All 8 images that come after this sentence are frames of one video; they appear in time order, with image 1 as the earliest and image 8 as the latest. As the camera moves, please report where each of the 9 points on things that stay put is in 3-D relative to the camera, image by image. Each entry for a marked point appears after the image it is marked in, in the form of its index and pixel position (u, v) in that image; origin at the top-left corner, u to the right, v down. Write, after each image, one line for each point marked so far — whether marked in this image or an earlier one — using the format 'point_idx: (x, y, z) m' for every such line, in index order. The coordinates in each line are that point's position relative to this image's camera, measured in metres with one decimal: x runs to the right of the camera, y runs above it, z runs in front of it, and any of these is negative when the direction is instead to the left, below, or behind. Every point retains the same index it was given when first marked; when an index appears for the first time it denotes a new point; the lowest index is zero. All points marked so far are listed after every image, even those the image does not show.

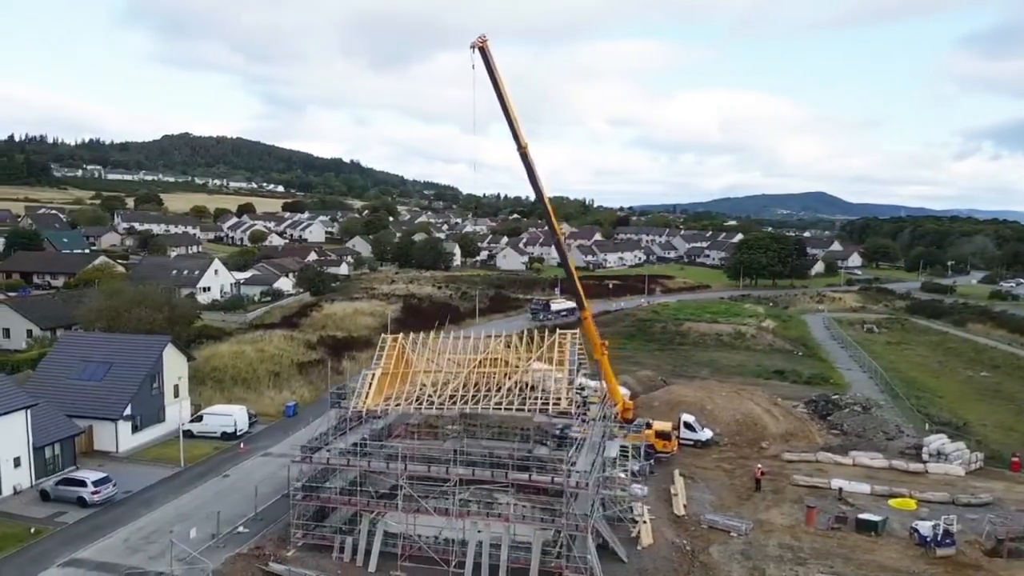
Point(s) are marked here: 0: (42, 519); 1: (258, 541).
0: (-10.6, -5.2, +18.3) m
1: (-5.4, -5.4, +17.7) m
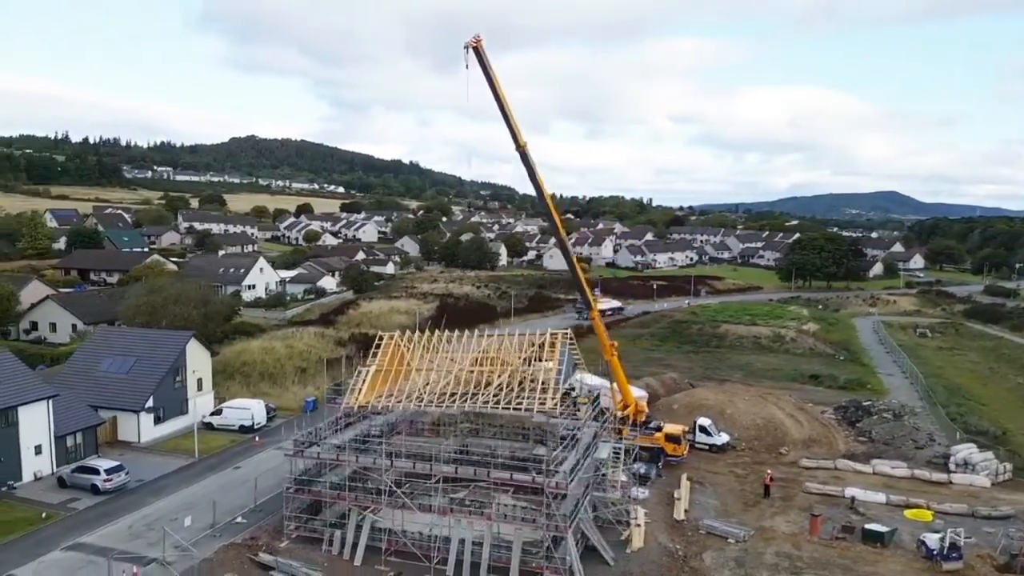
0: (-10.8, -5.1, +19.2) m
1: (-5.7, -5.4, +18.2) m
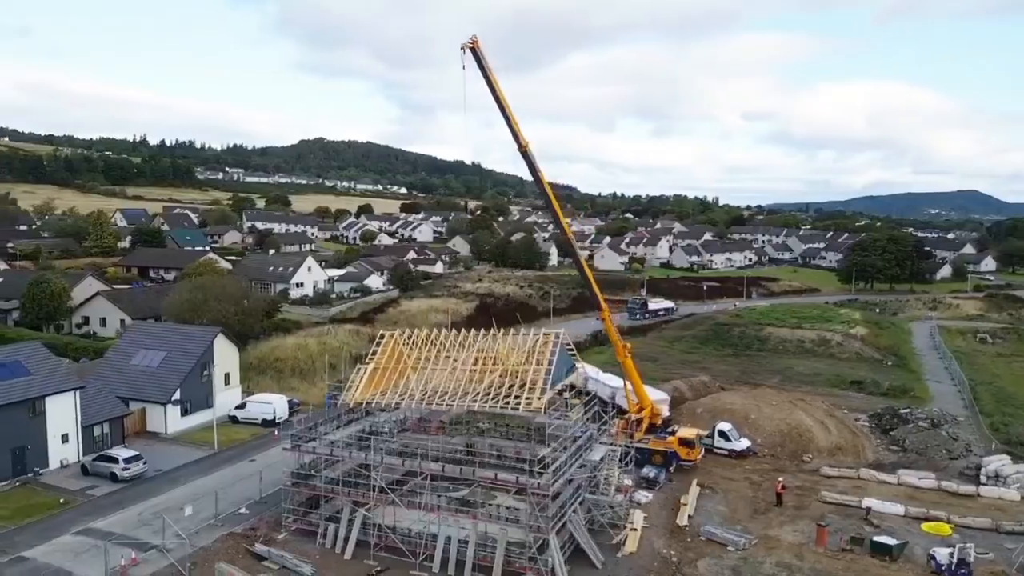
0: (-10.8, -5.0, +20.2) m
1: (-5.9, -5.3, +18.7) m
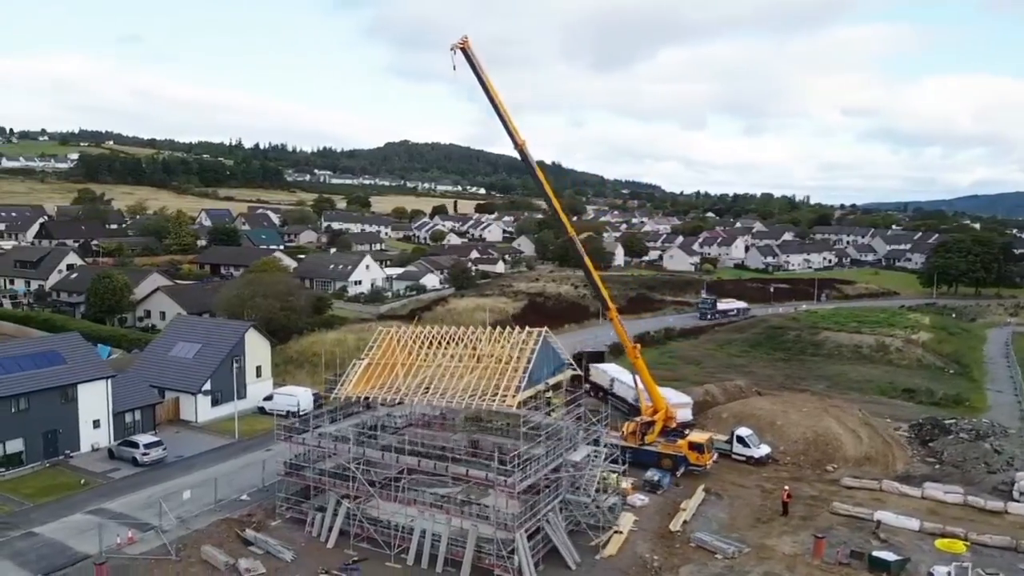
0: (-11.0, -4.9, +21.6) m
1: (-6.2, -5.3, +19.5) m
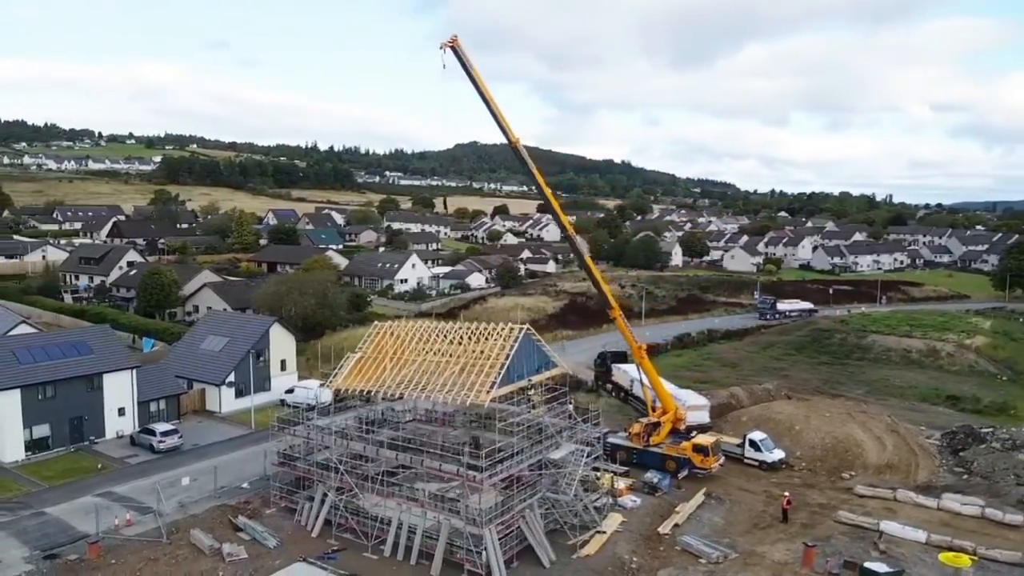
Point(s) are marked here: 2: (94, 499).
0: (-11.0, -4.7, +22.7) m
1: (-6.5, -5.2, +20.2) m
2: (-10.1, -5.1, +19.7) m
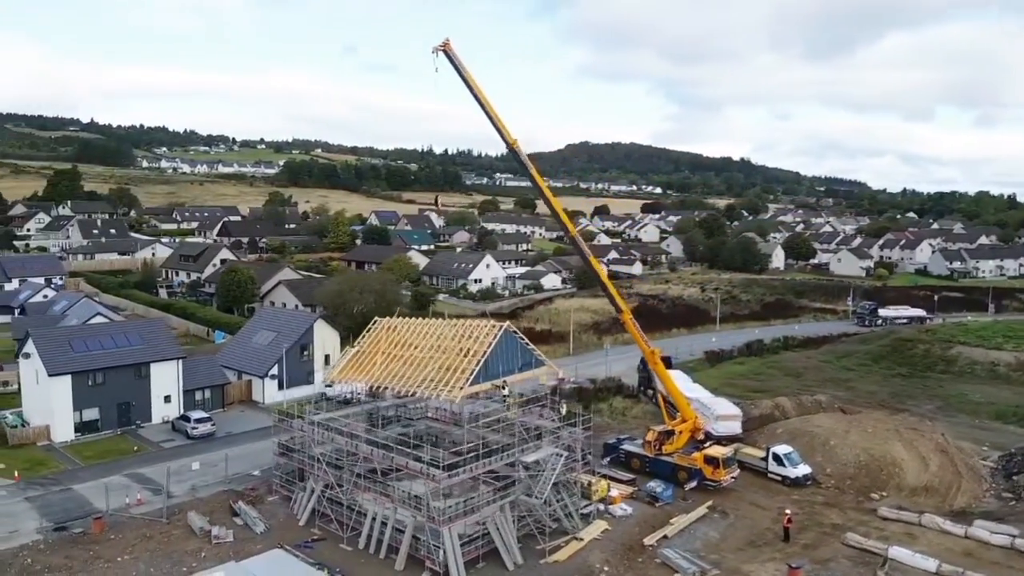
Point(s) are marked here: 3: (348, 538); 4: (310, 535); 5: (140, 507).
0: (-10.7, -4.6, +24.4) m
1: (-6.7, -5.1, +21.2) m
2: (-10.3, -5.0, +21.3) m
3: (-3.7, -5.6, +18.3) m
4: (-4.6, -5.6, +18.6) m
5: (-8.9, -5.3, +19.6) m
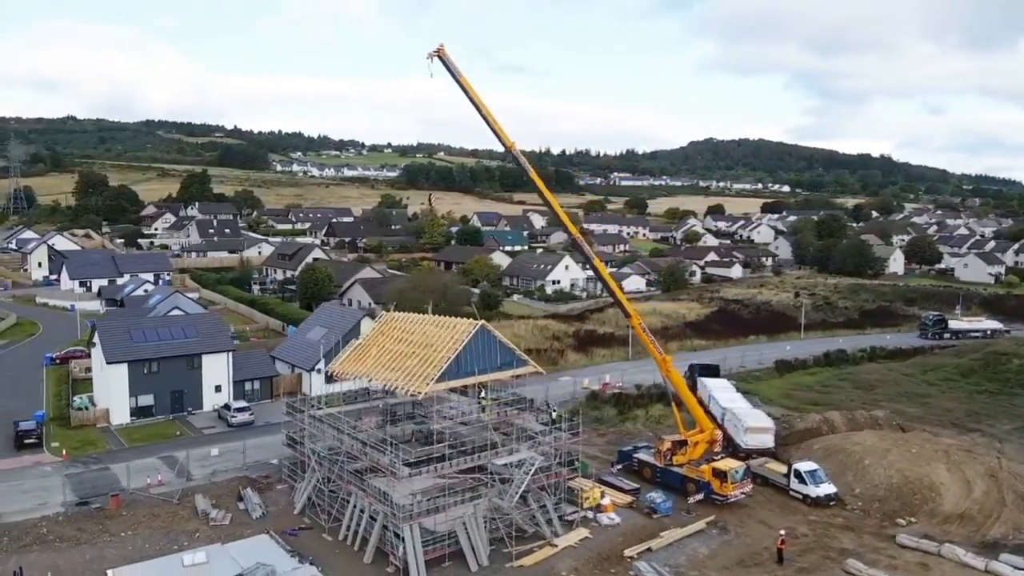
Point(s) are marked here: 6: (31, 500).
0: (-10.1, -4.5, +26.2) m
1: (-6.7, -5.1, +22.4) m
2: (-10.2, -4.9, +23.1) m
3: (-4.2, -5.6, +19.0) m
4: (-5.0, -5.6, +19.5) m
5: (-9.2, -5.2, +21.2) m
6: (-11.8, -5.2, +19.9) m
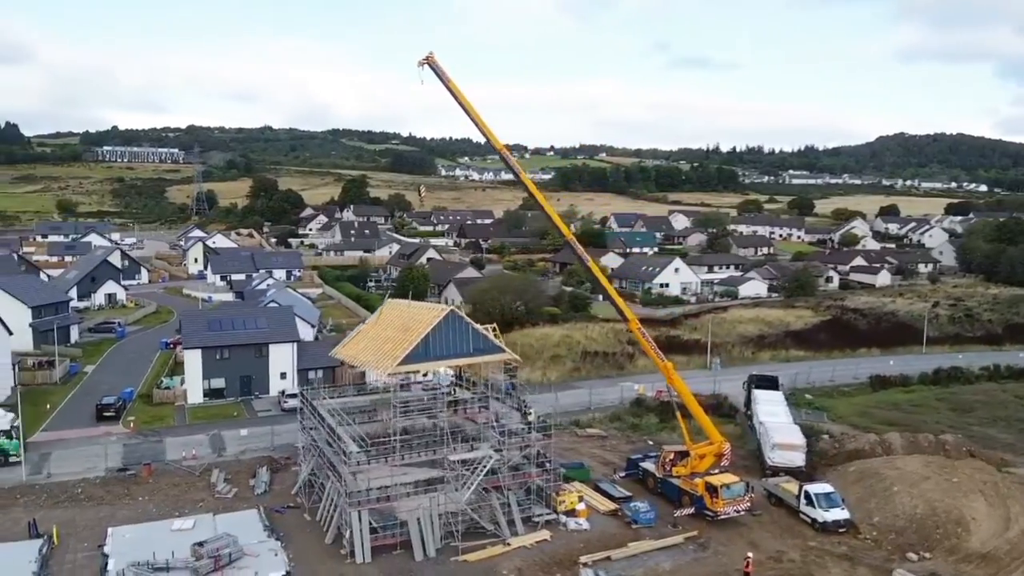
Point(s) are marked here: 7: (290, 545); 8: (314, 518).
0: (-9.0, -4.3, +28.6) m
1: (-6.5, -4.9, +24.1) m
2: (-9.8, -4.7, +25.6) m
3: (-4.9, -5.5, +20.2) m
4: (-5.6, -5.5, +20.9) m
5: (-9.2, -5.0, +23.5) m
6: (-12.1, -4.9, +22.9) m
7: (-5.0, -5.9, +18.6) m
8: (-4.8, -5.6, +19.9) m
